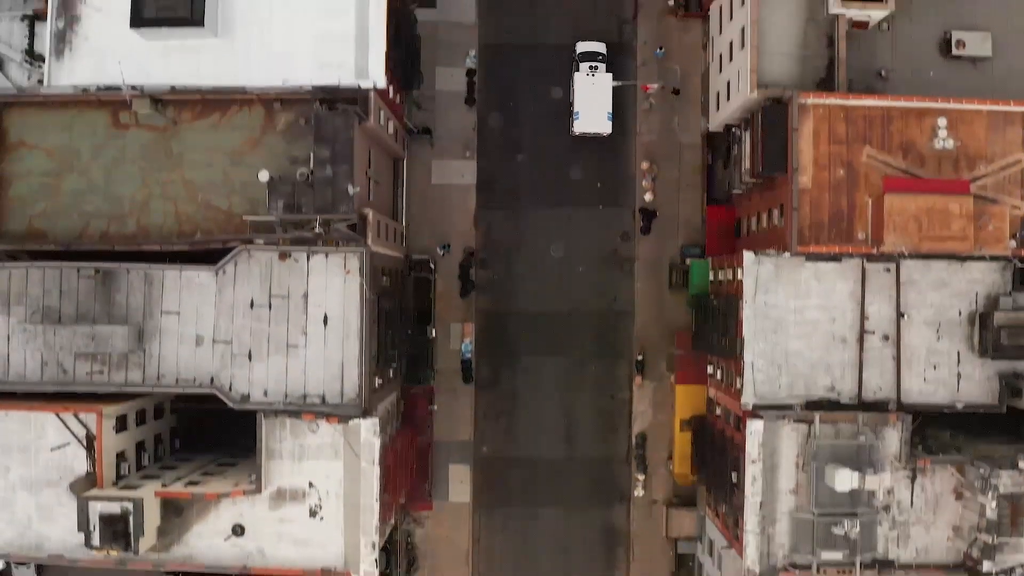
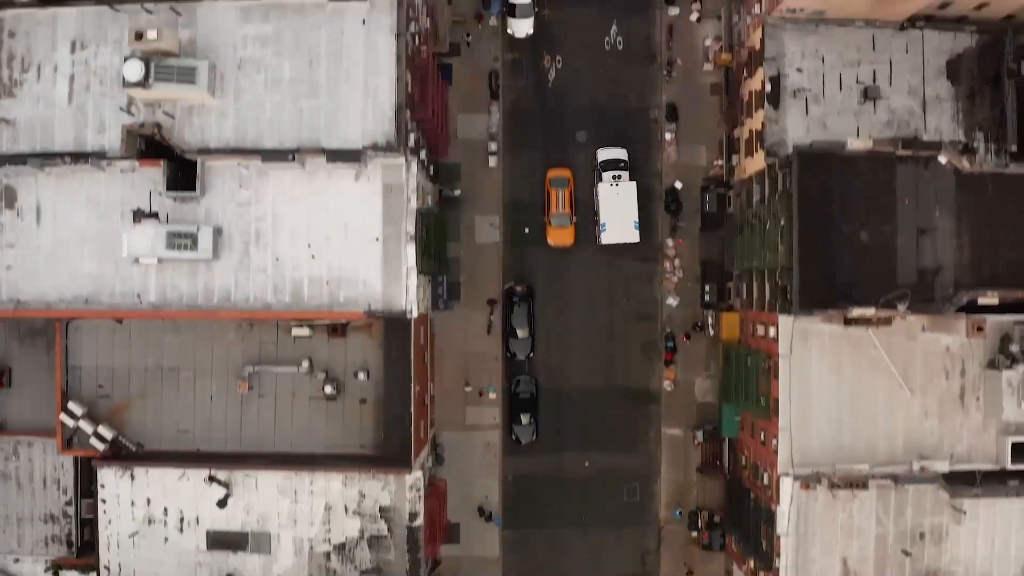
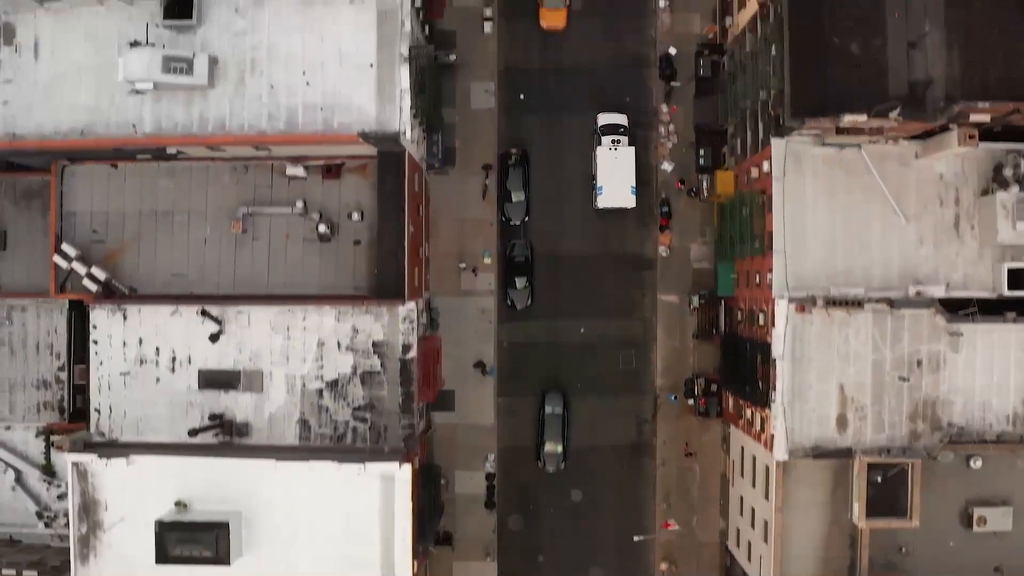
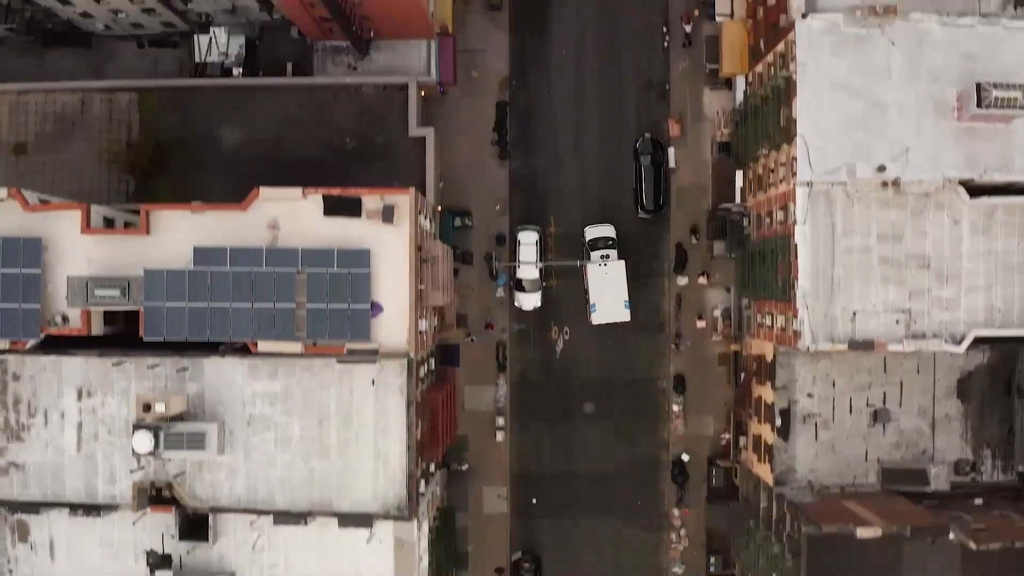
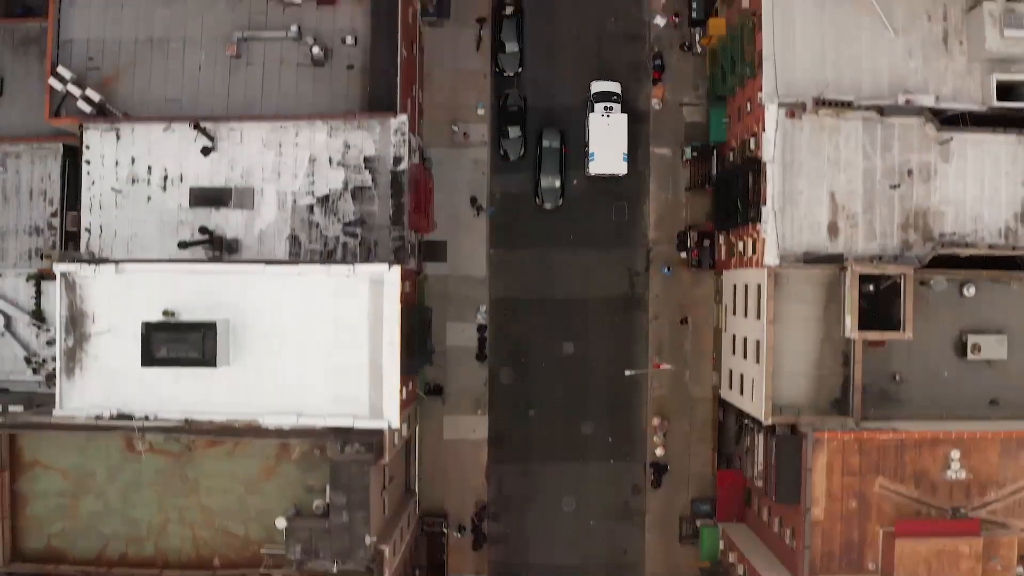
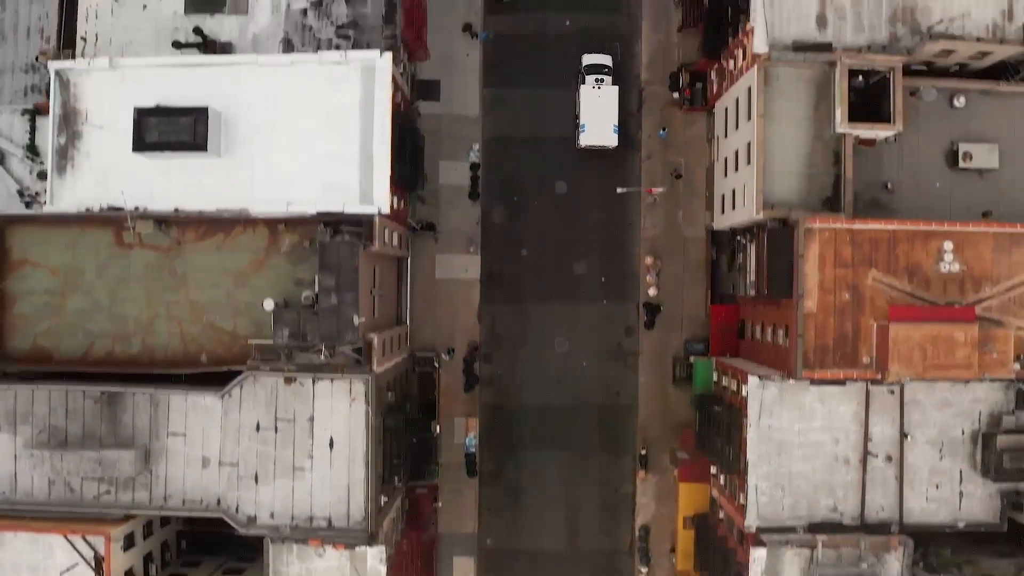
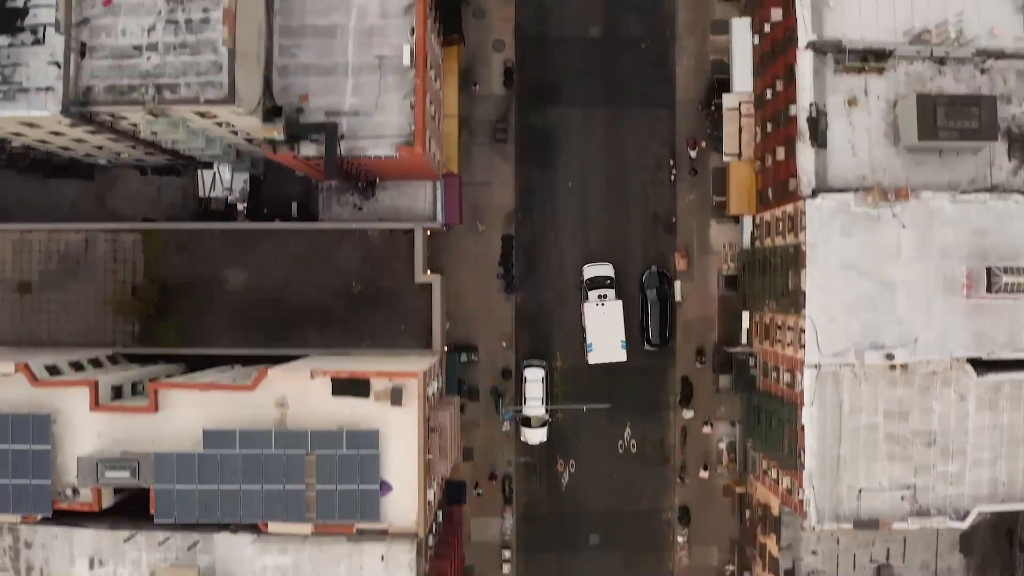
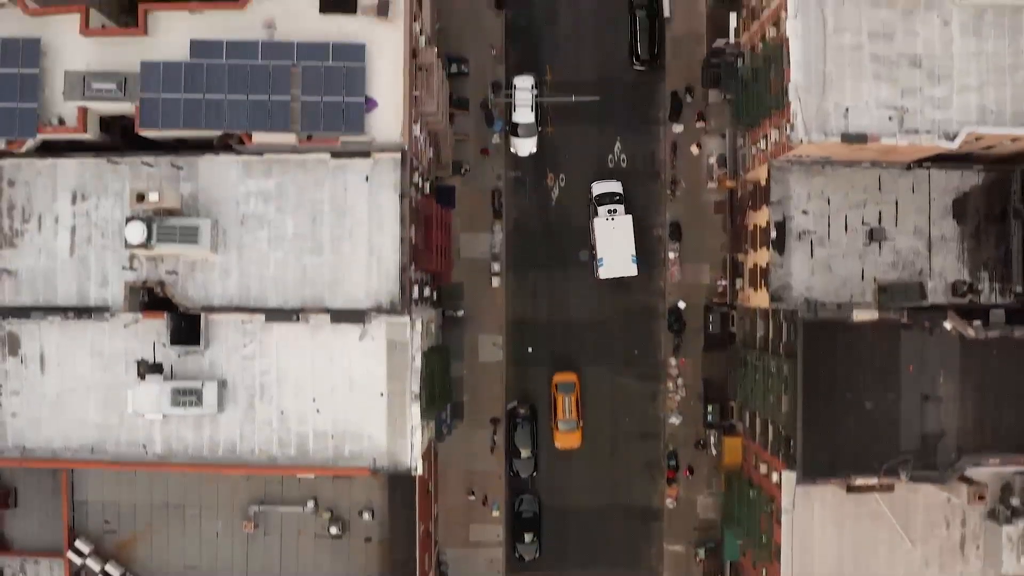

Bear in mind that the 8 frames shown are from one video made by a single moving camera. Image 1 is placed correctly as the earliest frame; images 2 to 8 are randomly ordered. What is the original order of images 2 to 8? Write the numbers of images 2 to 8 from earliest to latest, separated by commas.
6, 5, 3, 2, 8, 4, 7
